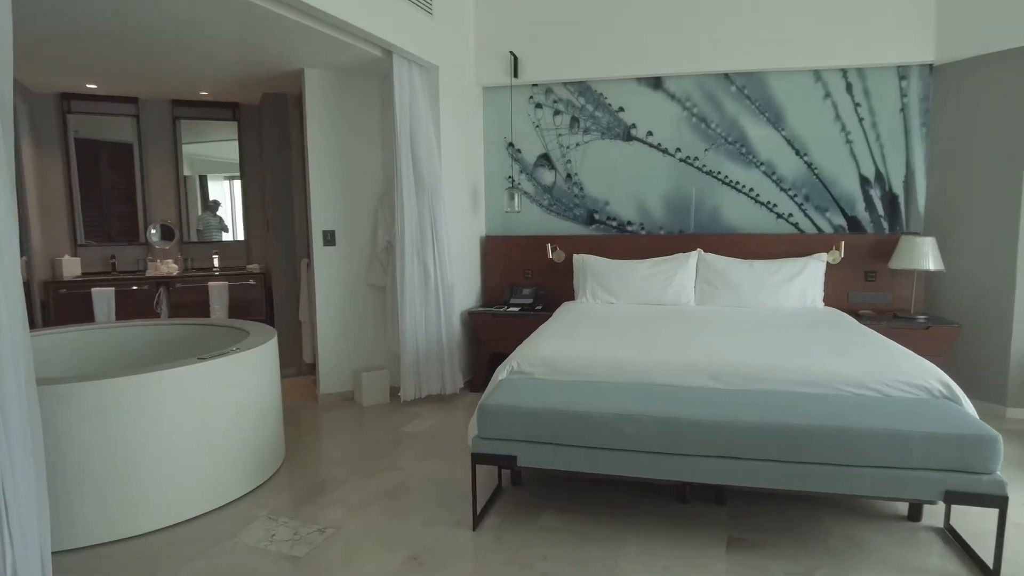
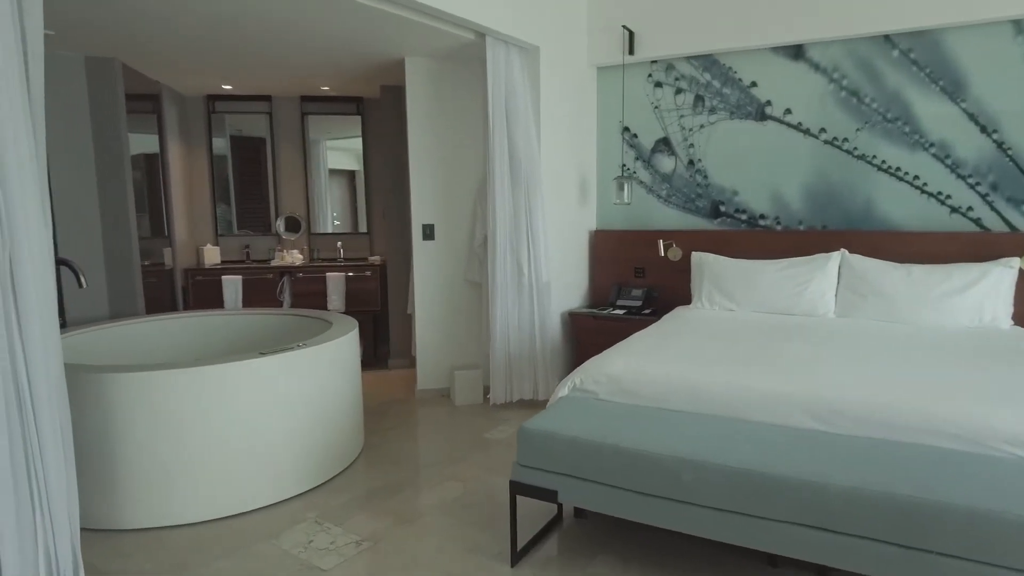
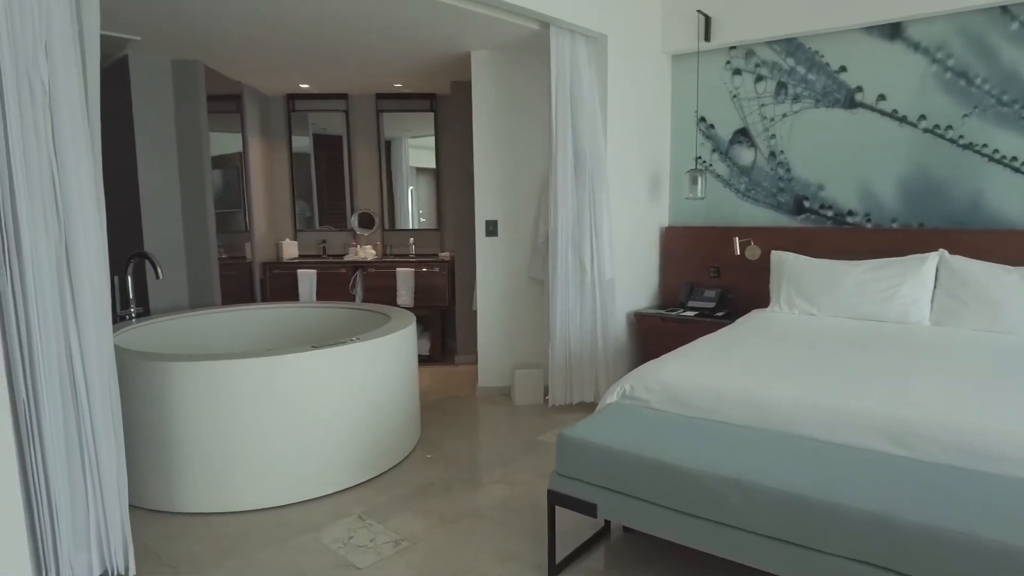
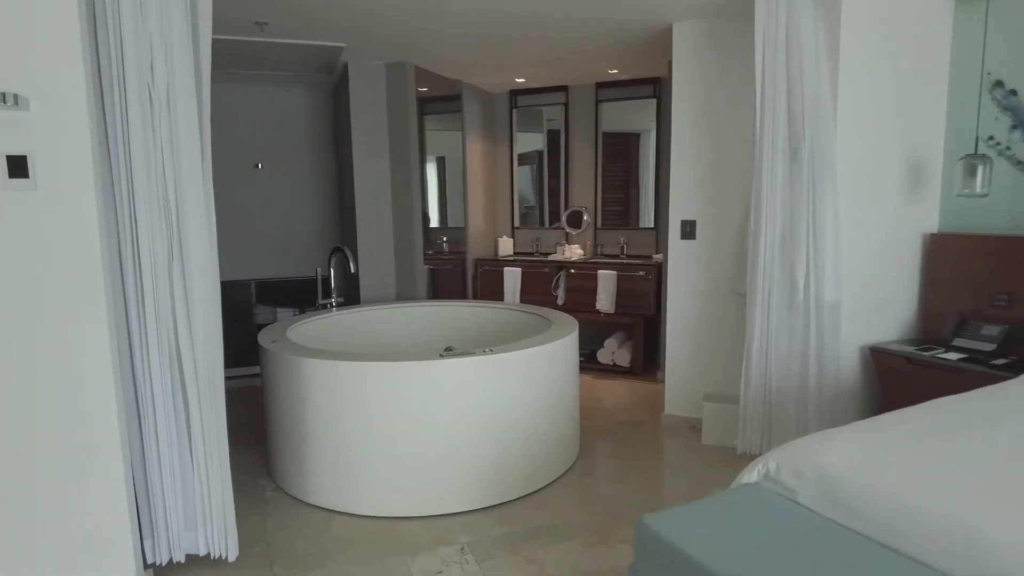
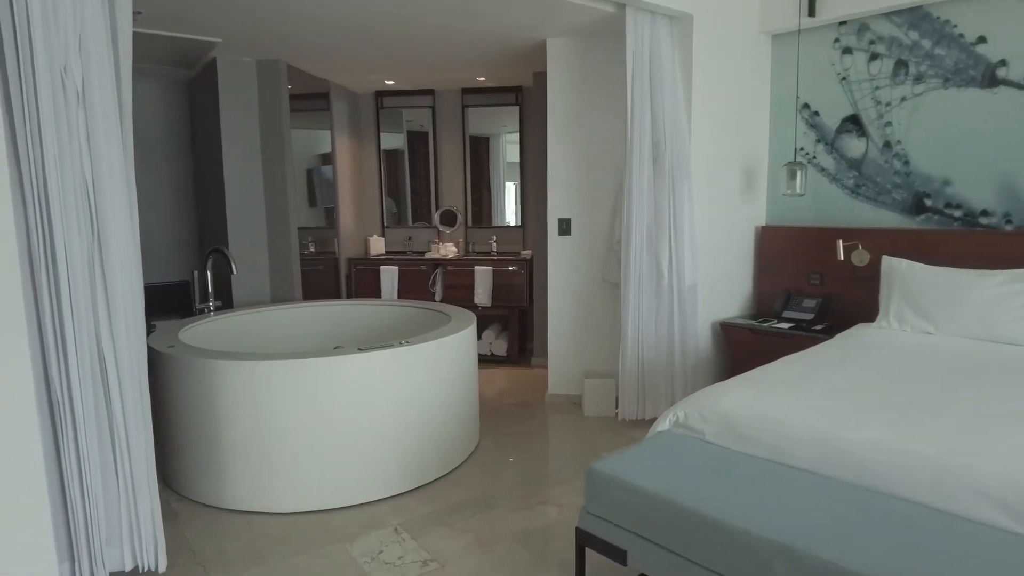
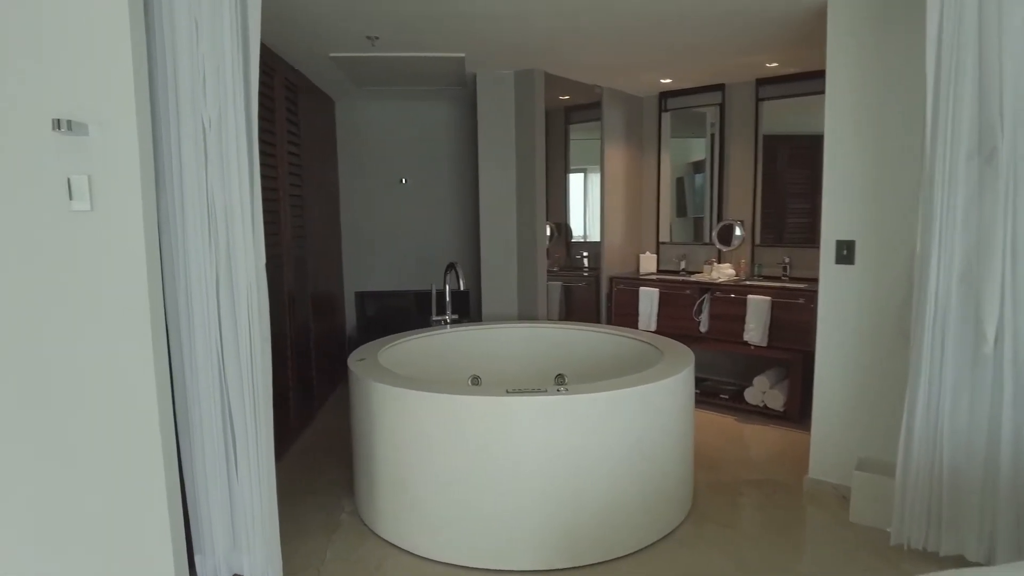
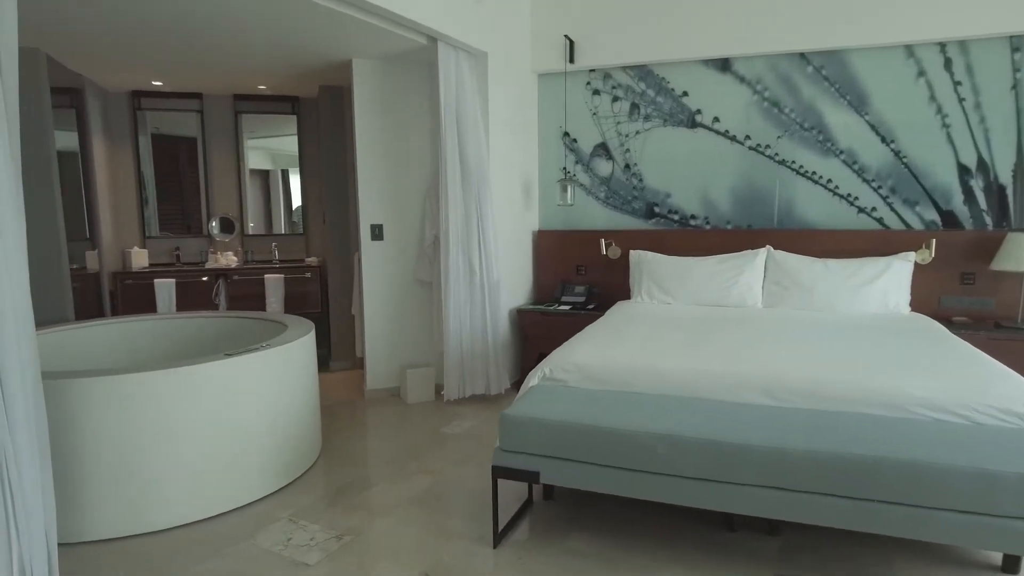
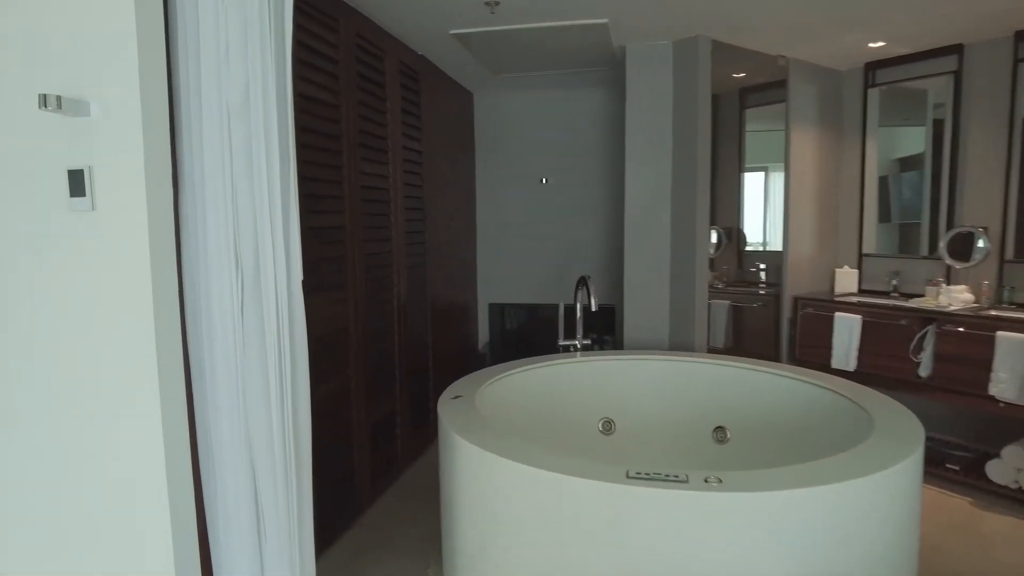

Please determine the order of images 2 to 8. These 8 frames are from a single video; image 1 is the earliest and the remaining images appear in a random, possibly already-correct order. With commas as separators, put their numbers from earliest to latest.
7, 2, 3, 5, 4, 6, 8
